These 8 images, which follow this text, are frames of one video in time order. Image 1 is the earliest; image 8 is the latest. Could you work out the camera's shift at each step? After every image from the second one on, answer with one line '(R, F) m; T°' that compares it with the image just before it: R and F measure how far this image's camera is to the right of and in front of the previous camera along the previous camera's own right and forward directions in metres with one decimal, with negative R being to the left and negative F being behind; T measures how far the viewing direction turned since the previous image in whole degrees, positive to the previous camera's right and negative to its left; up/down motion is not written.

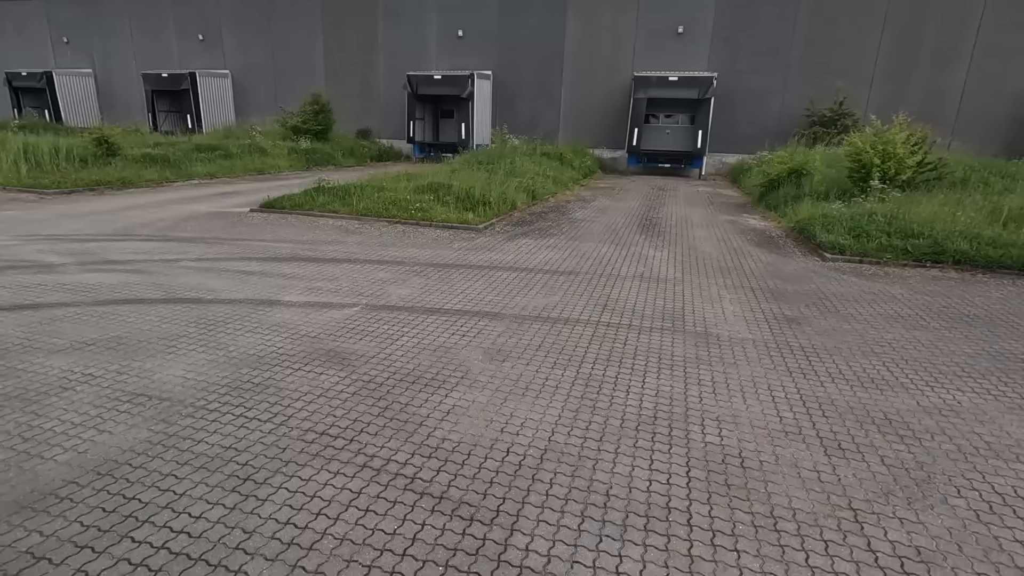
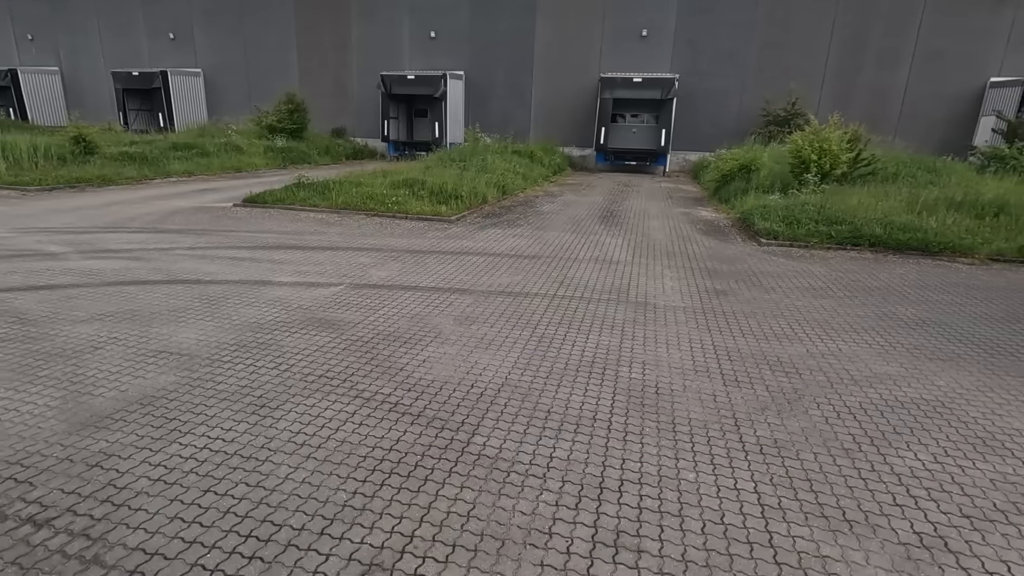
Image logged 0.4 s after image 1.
(+0.1, -0.8) m; +3°
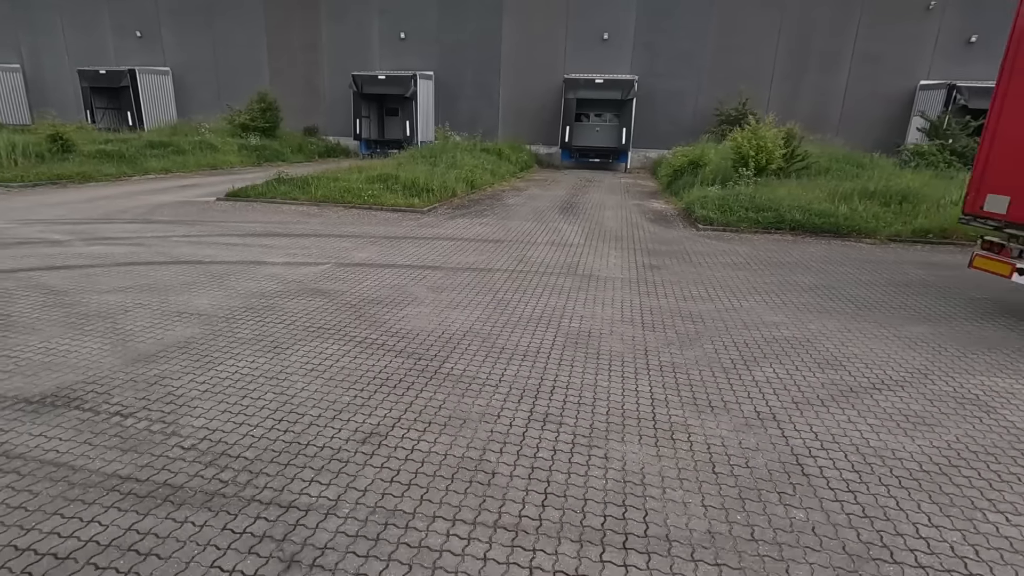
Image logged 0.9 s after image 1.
(+0.1, -1.0) m; +3°
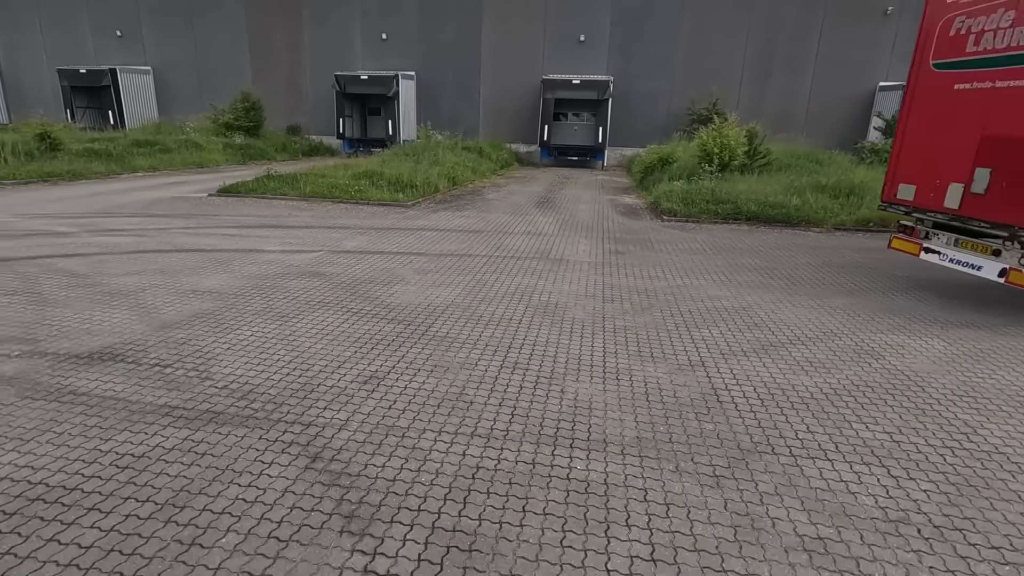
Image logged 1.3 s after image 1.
(+0.1, -0.8) m; +2°
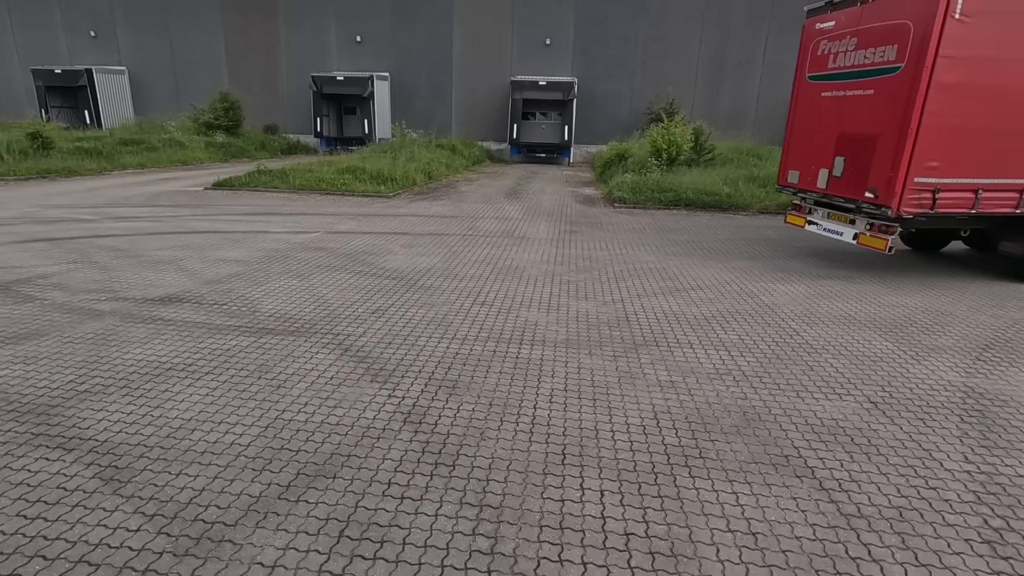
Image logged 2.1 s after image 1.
(+0.1, -1.5) m; +3°
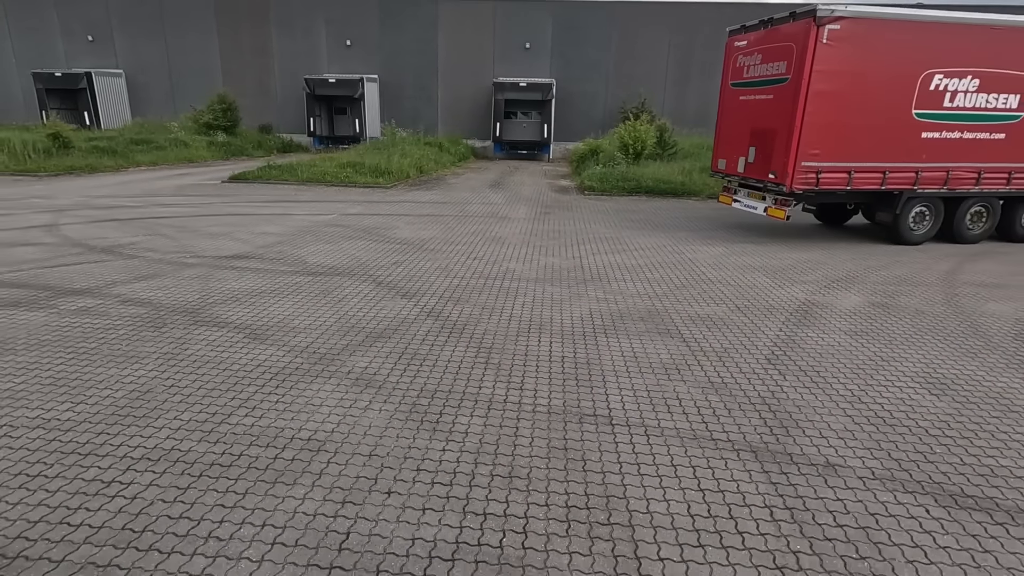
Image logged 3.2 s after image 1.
(0.0, -1.9) m; +2°
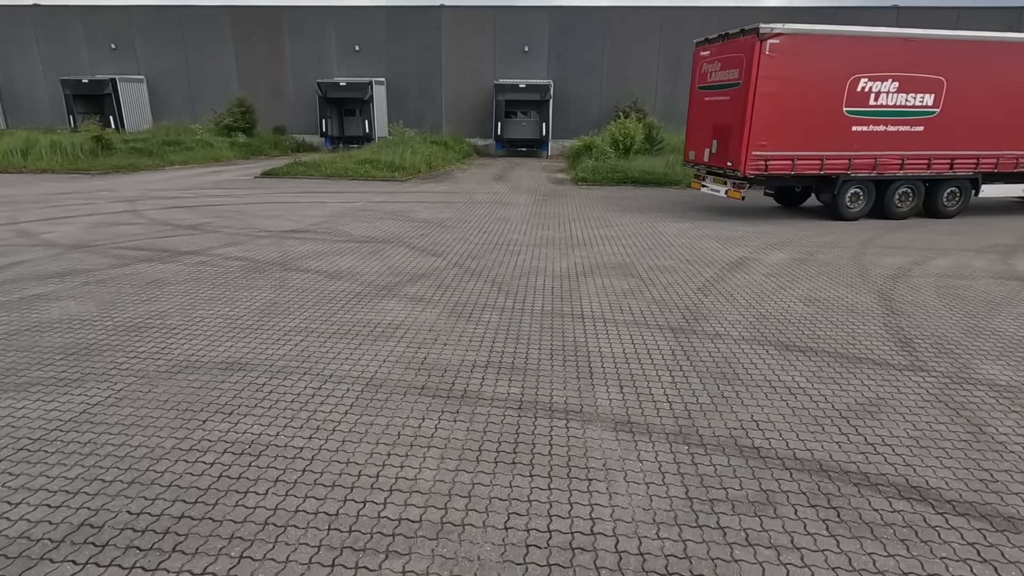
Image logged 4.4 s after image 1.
(0.0, -1.8) m; 0°
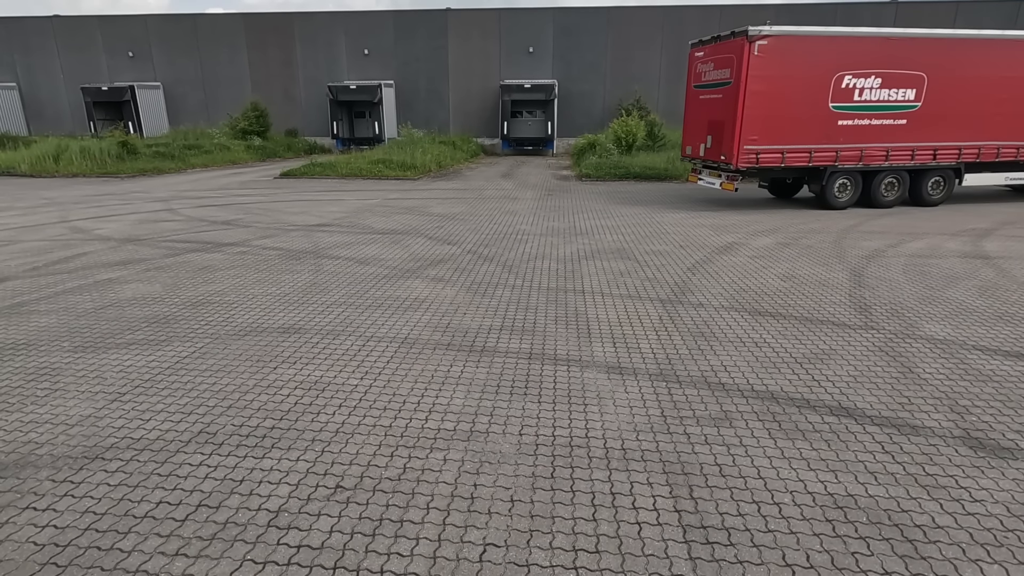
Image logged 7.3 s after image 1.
(0.0, -0.8) m; -1°
